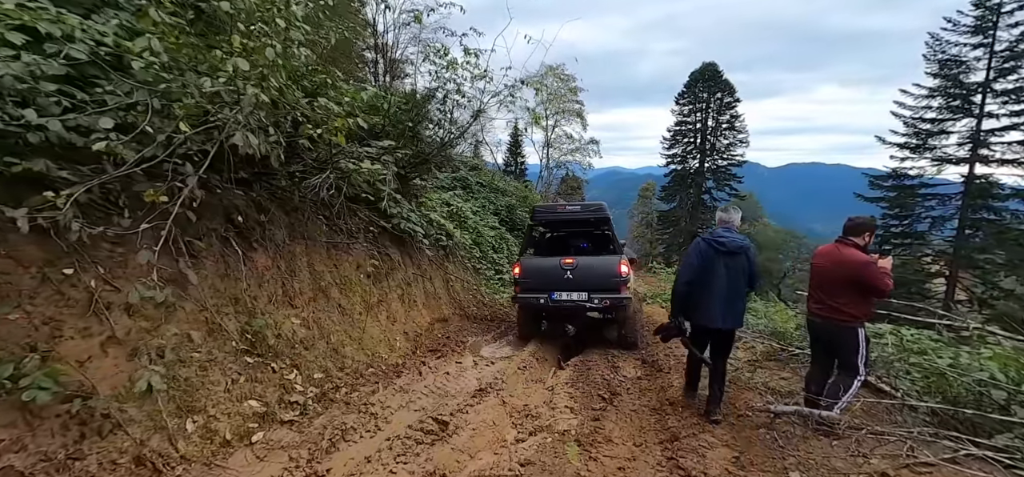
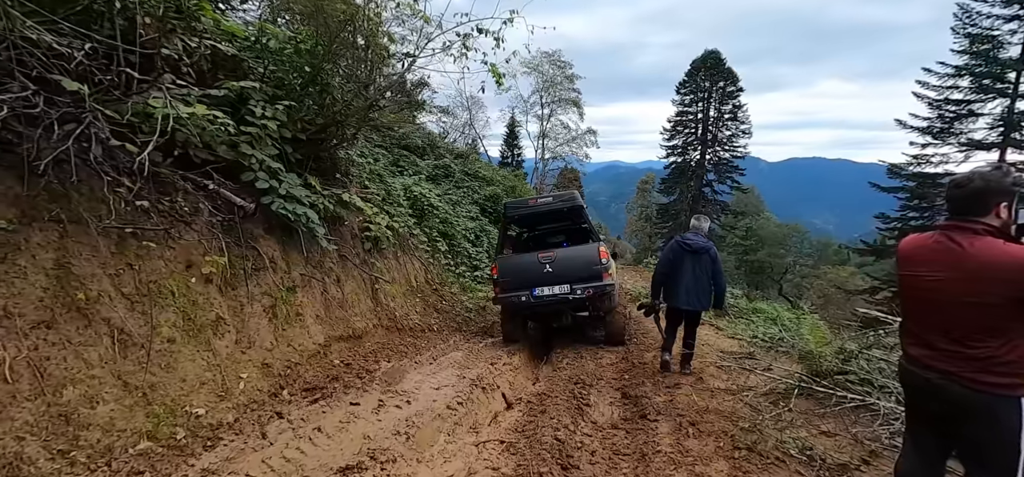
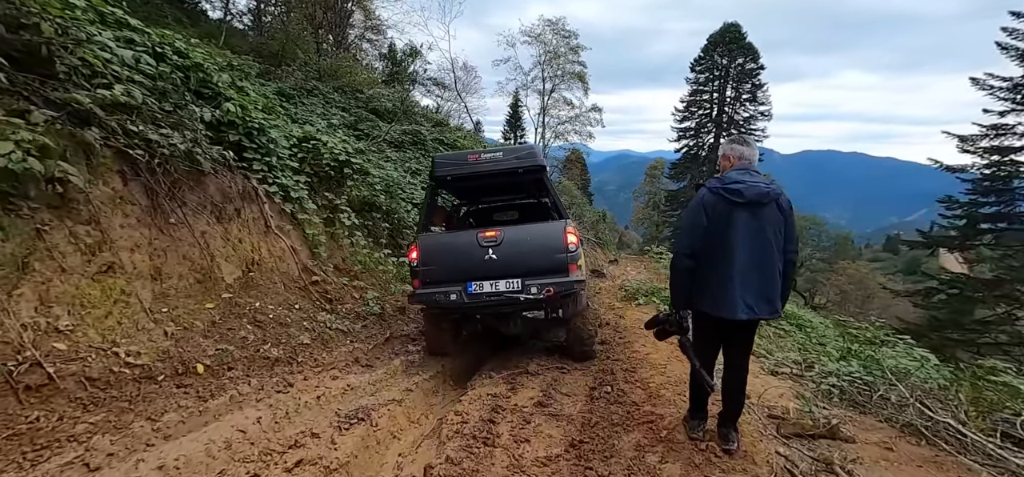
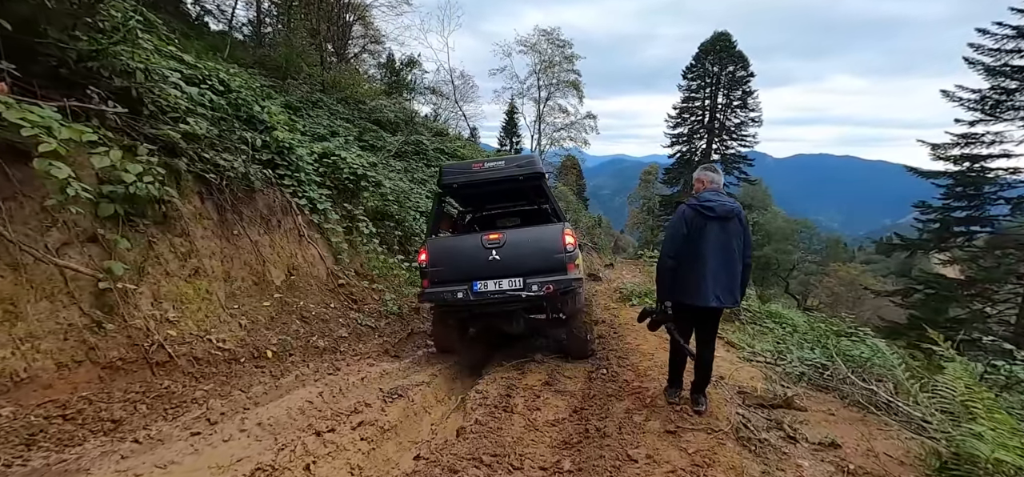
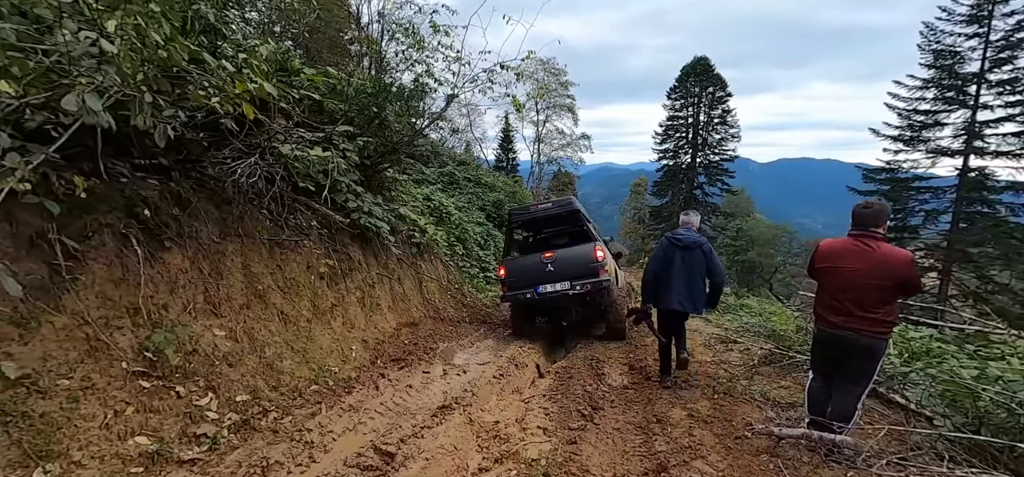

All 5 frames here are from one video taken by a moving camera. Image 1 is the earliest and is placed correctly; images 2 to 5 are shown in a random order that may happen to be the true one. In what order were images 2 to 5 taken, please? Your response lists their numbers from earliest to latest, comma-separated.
5, 2, 4, 3
